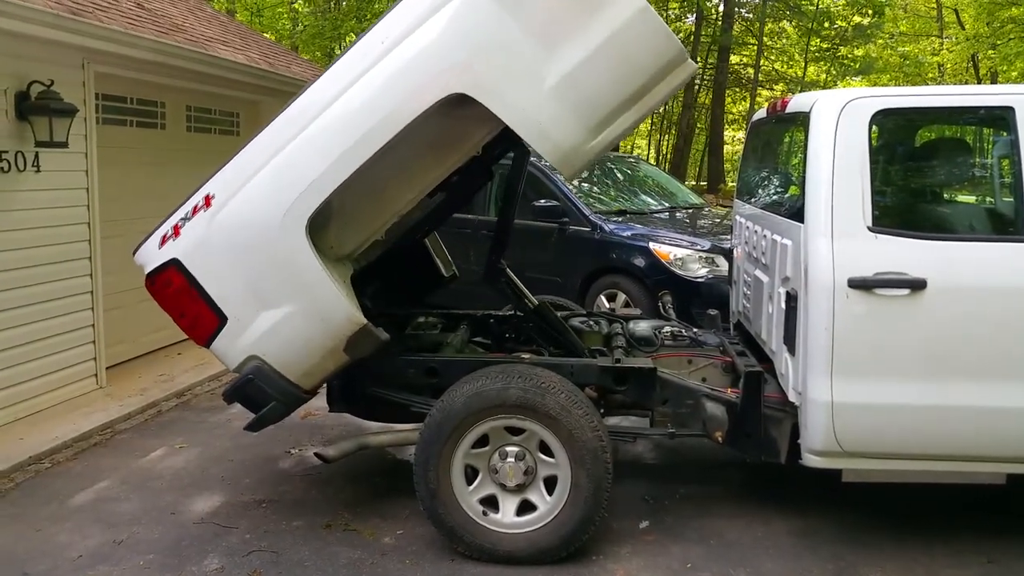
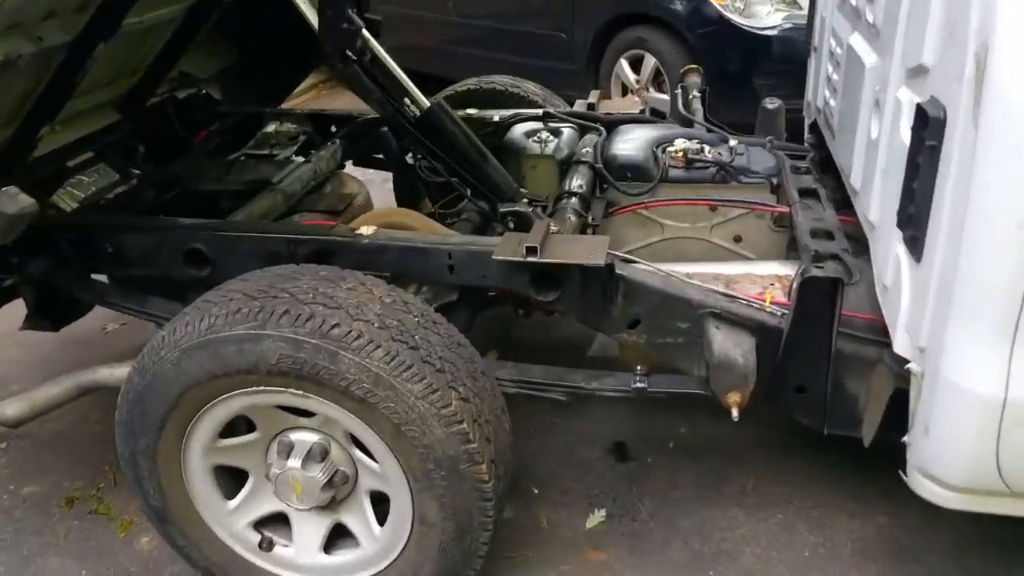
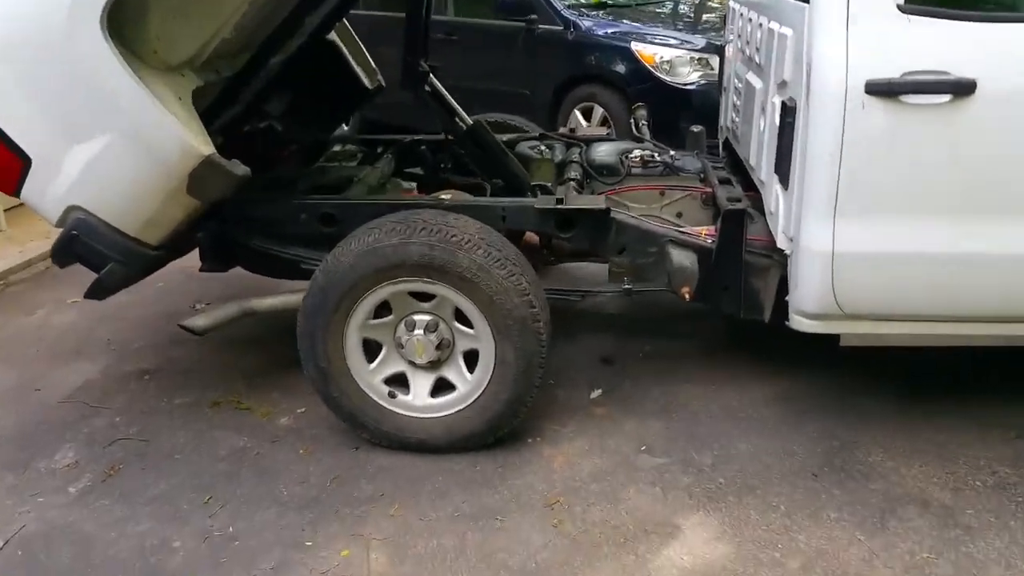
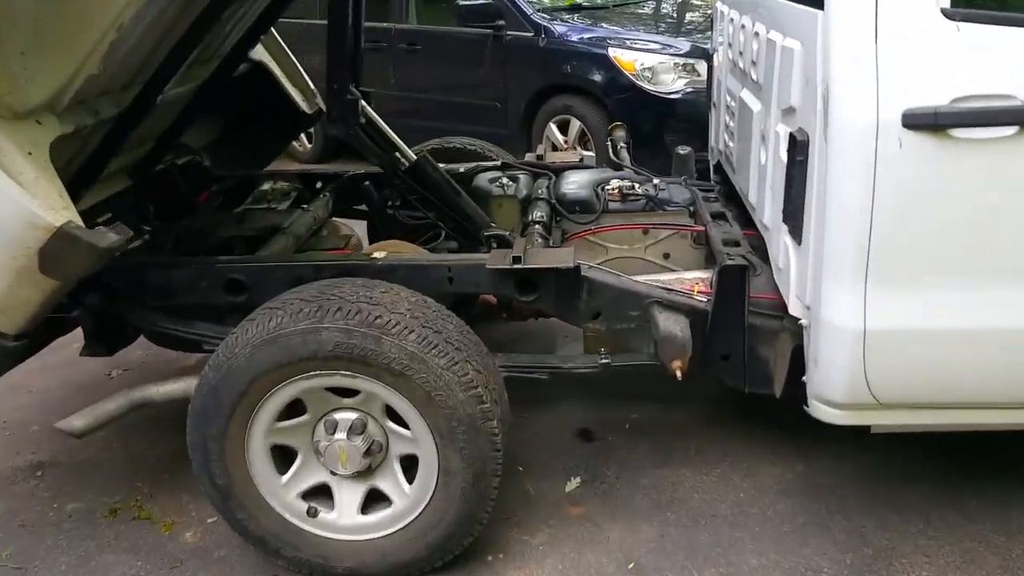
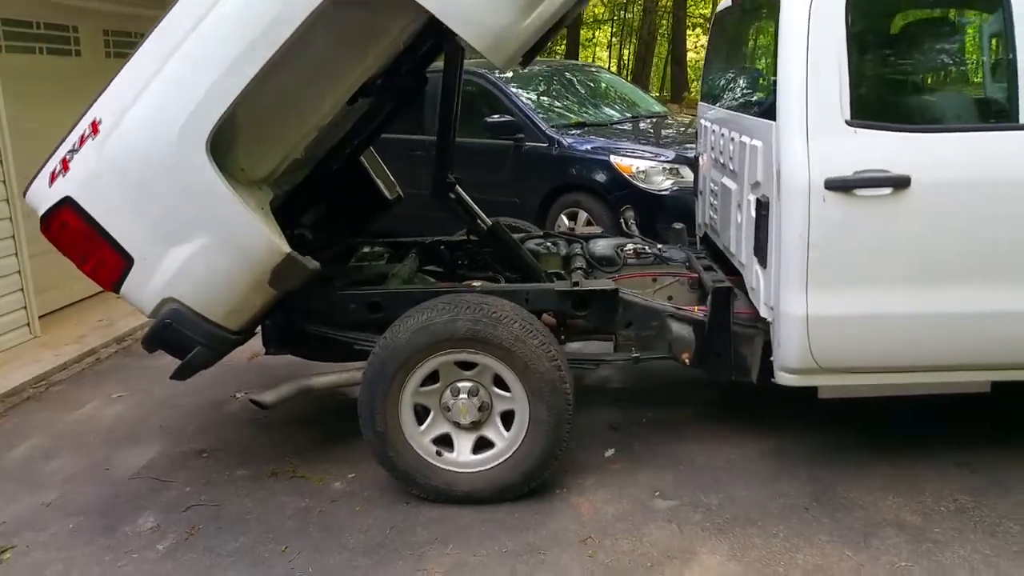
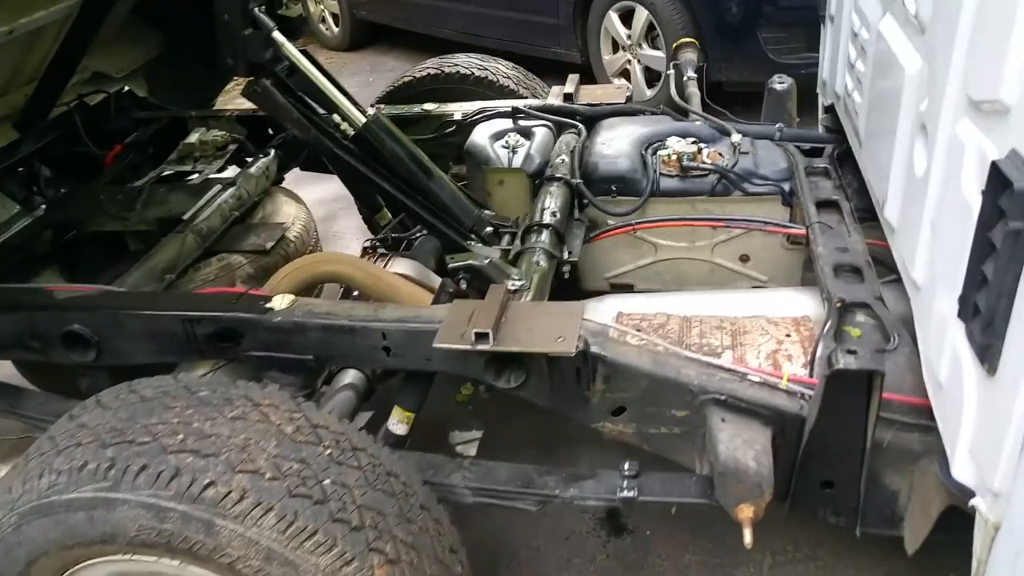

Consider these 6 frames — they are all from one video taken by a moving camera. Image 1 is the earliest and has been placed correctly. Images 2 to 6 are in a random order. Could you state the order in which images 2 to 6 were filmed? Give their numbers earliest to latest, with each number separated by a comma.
5, 3, 4, 2, 6
